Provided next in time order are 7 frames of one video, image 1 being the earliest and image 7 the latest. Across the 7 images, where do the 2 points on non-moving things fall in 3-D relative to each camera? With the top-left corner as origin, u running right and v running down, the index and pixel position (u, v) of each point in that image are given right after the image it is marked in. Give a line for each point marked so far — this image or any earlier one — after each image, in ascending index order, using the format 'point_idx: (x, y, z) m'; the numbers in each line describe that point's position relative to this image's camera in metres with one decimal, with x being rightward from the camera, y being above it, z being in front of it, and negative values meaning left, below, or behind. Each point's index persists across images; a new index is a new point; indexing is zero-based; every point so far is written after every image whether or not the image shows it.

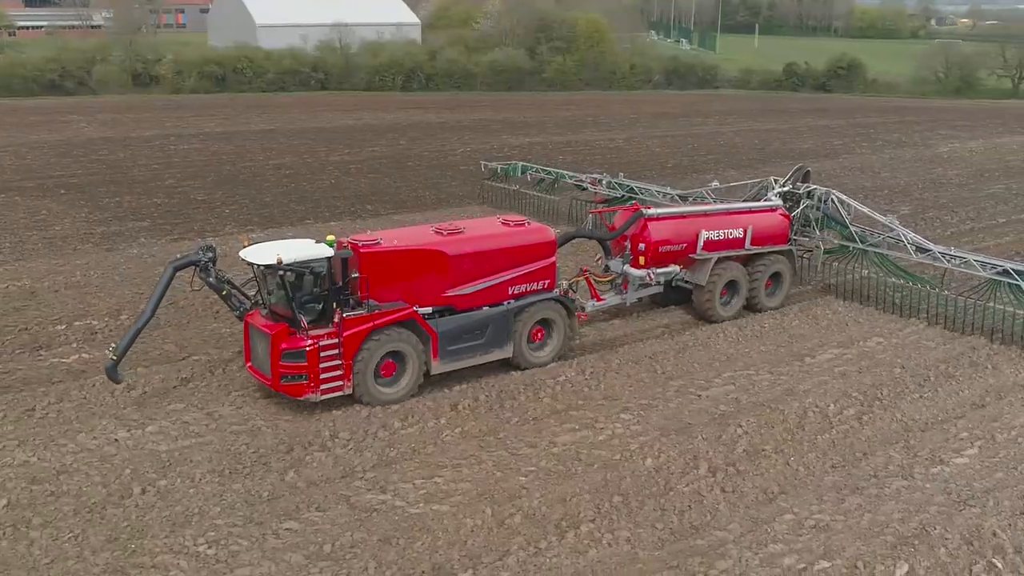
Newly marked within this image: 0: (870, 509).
0: (+2.5, -1.5, +7.0) m
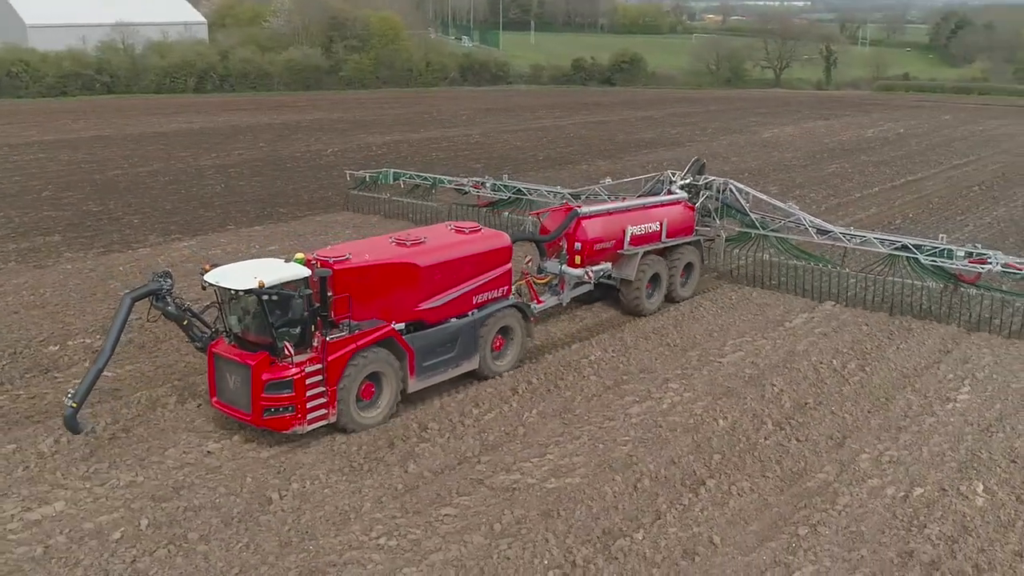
0: (+3.3, -1.2, +8.1) m
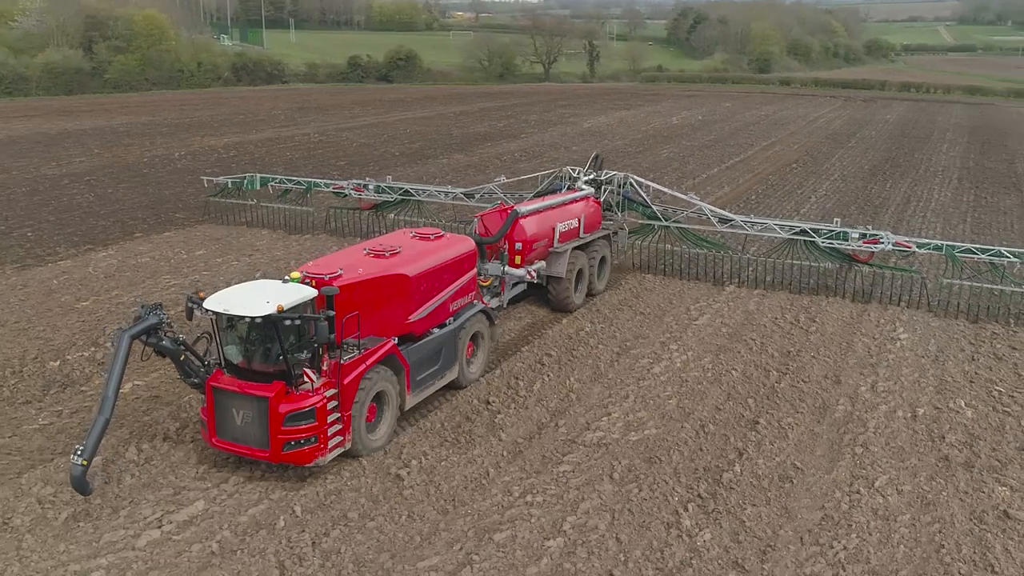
0: (+3.7, -0.8, +9.5) m
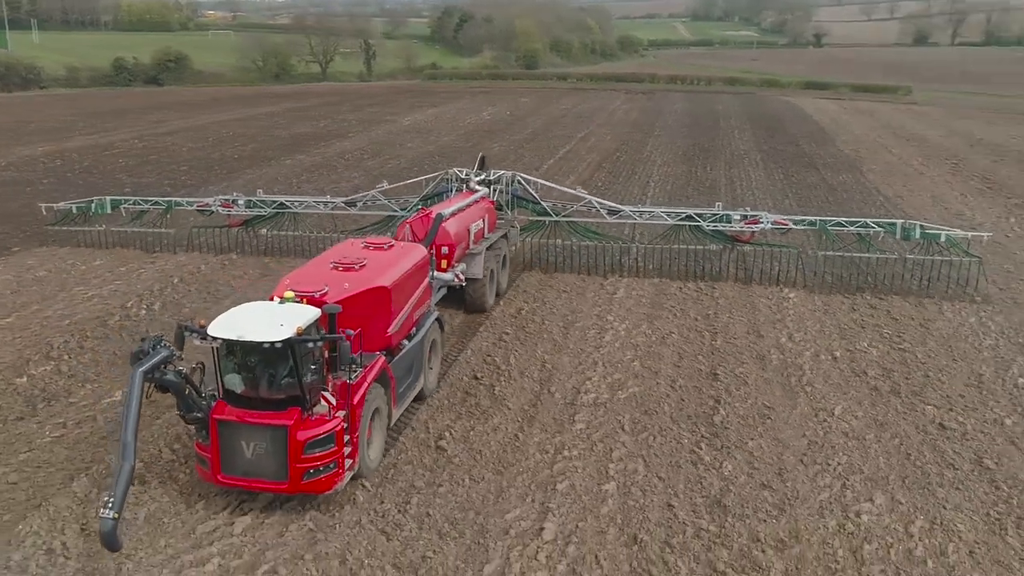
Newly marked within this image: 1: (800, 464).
0: (+3.2, -0.4, +11.1) m
1: (+2.2, -1.3, +7.6) m
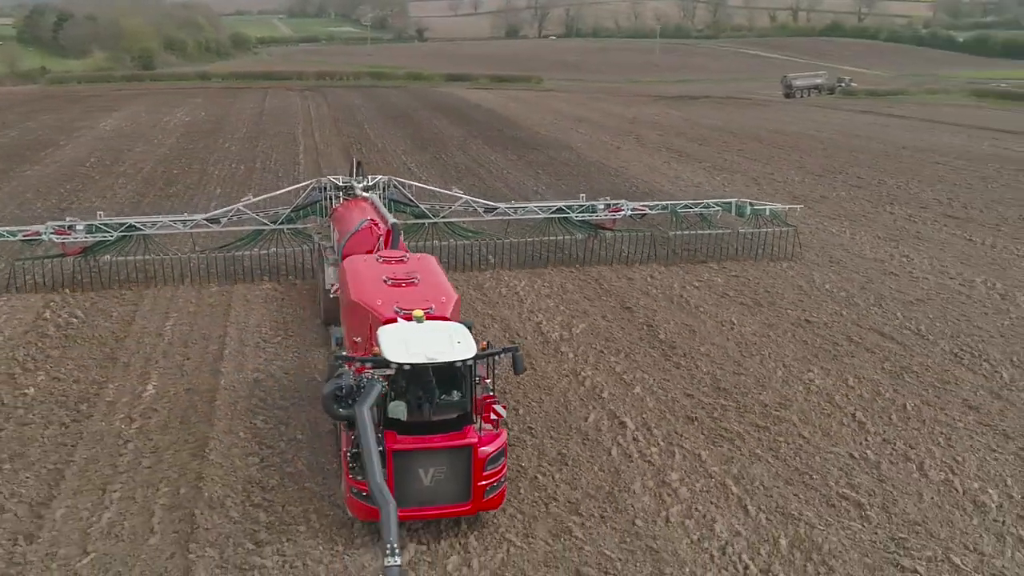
0: (+1.9, +0.3, +13.6) m
1: (+2.3, -0.7, +10.1) m
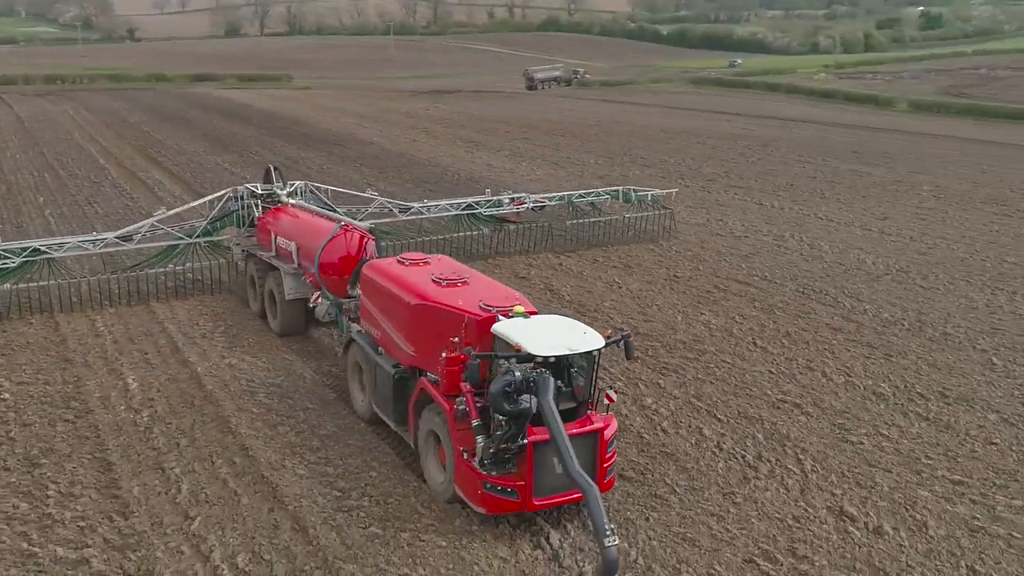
0: (+0.1, +0.7, +15.0) m
1: (+1.5, -0.2, +11.7) m
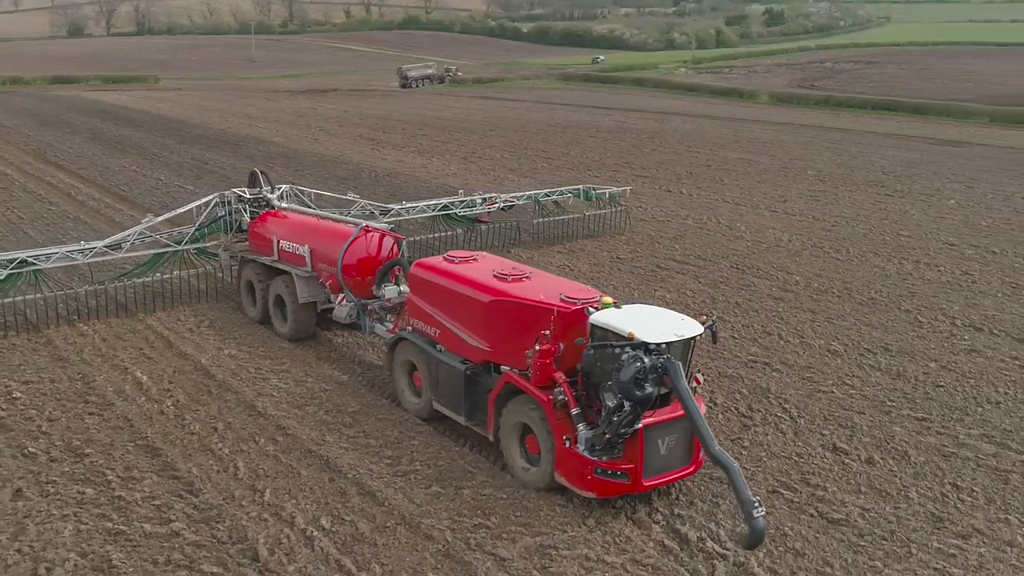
0: (-0.8, +0.9, +15.6) m
1: (+1.1, 0.0, +12.6) m
